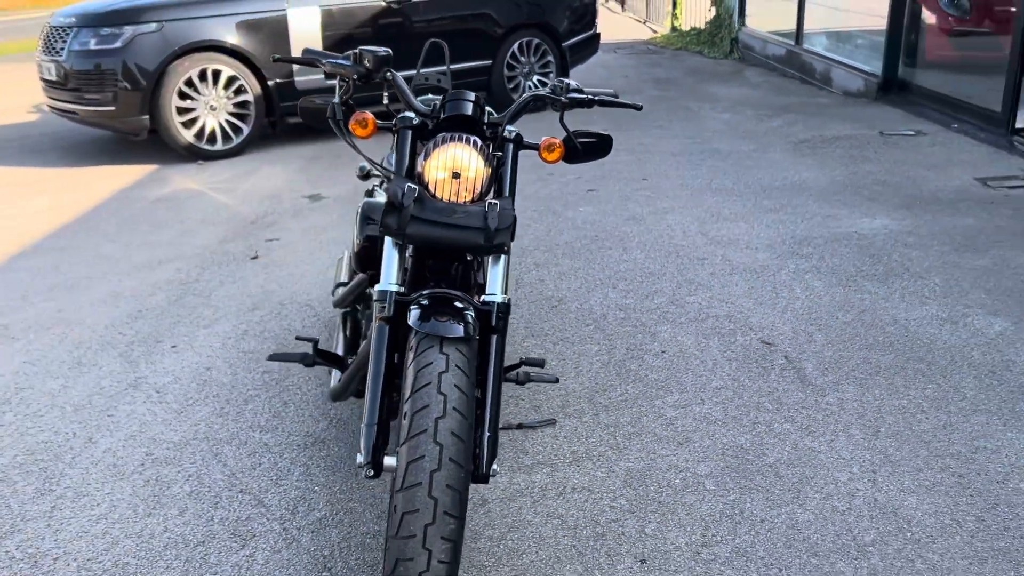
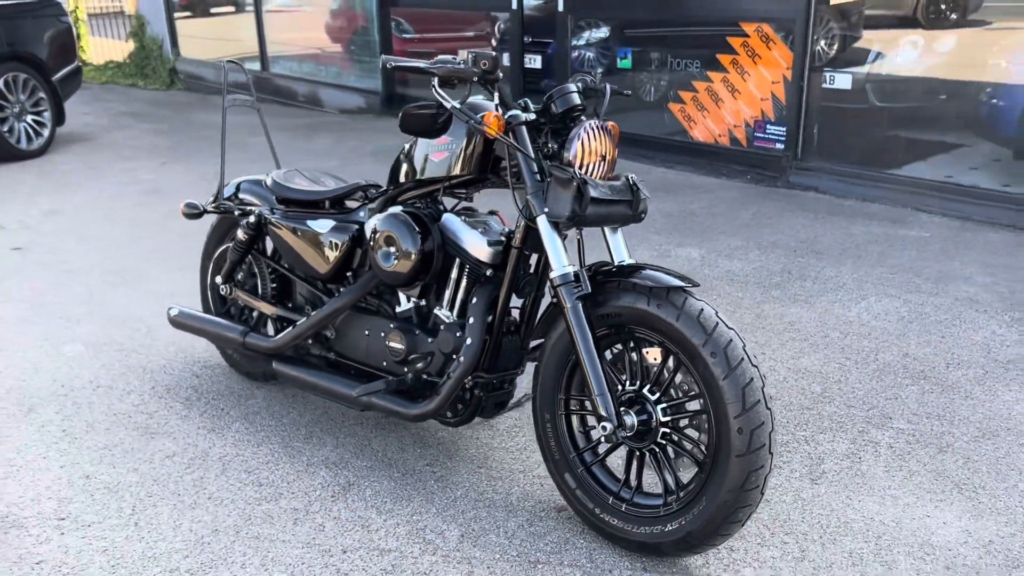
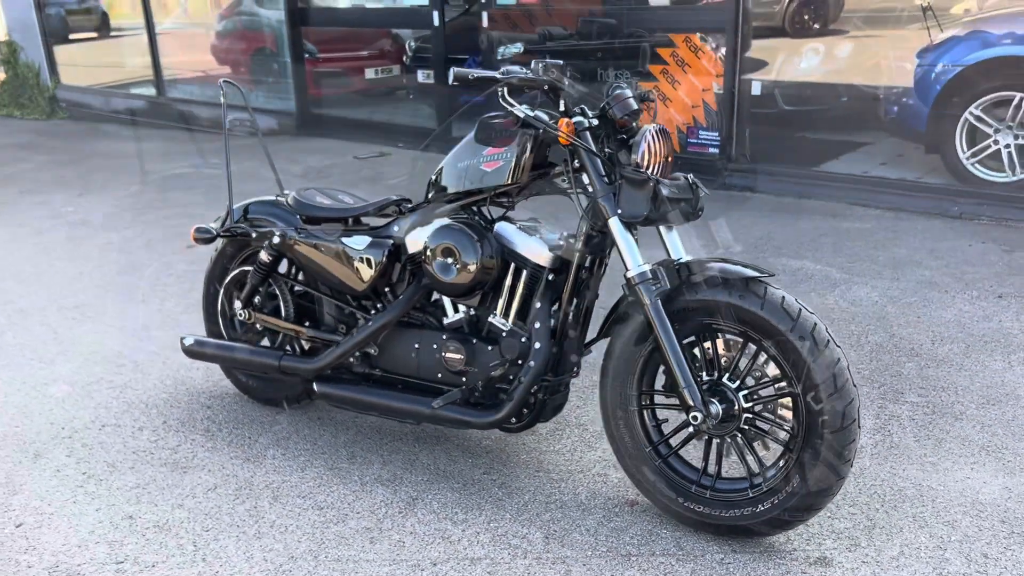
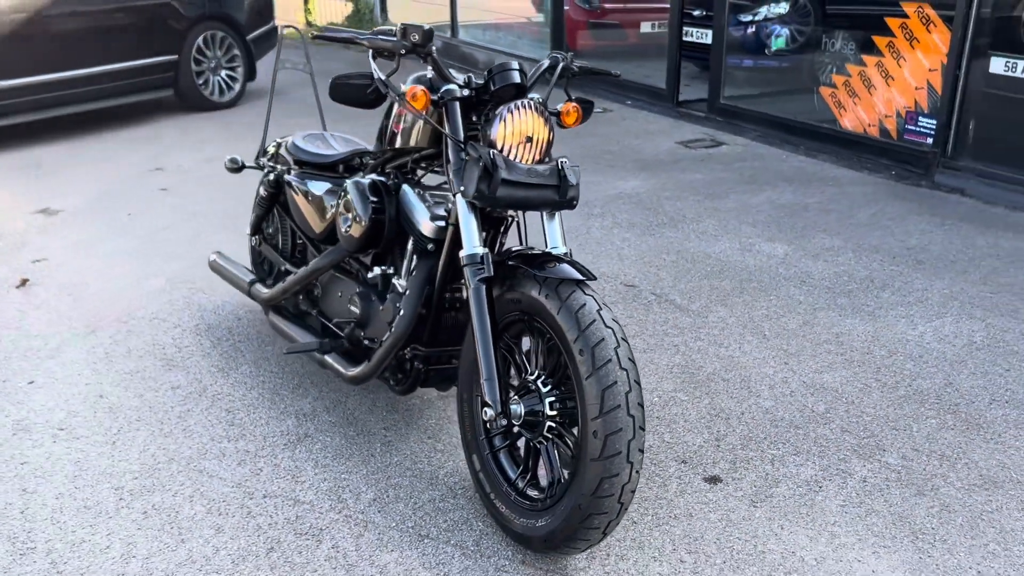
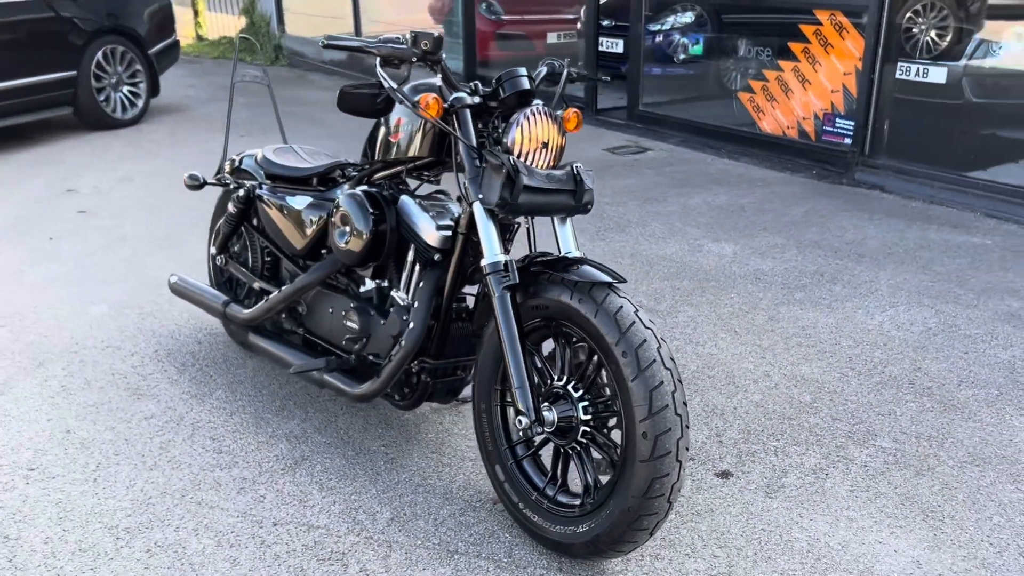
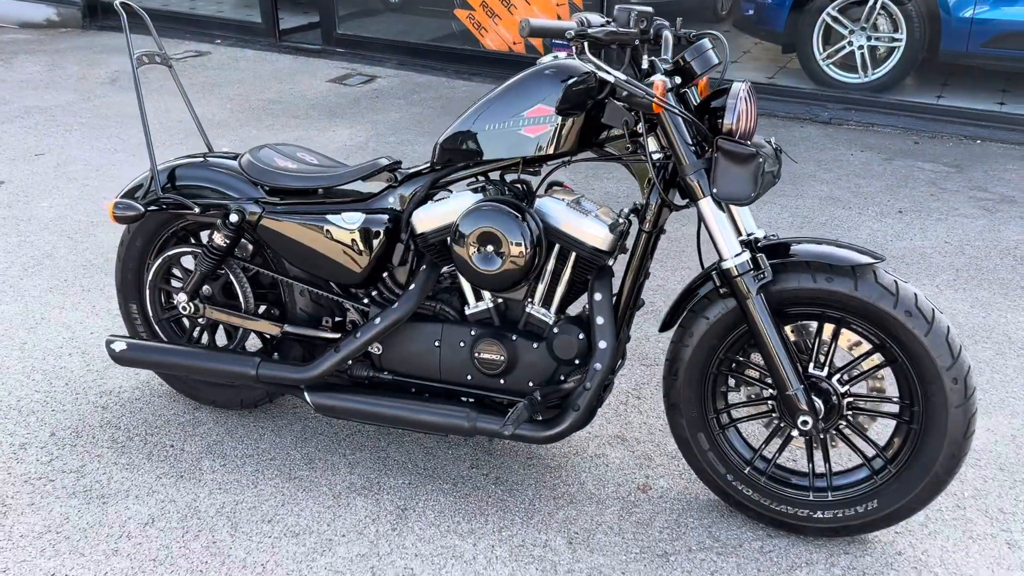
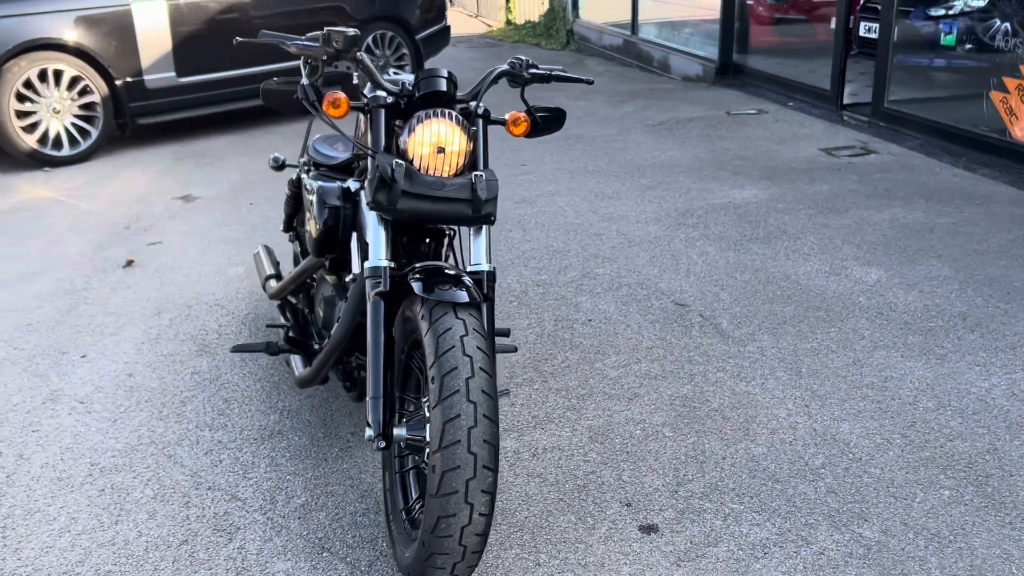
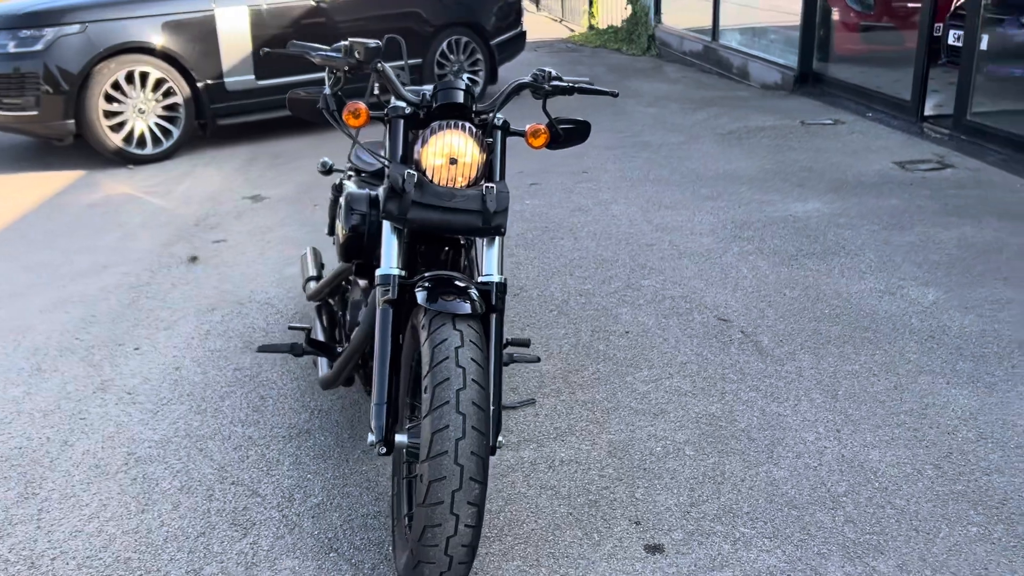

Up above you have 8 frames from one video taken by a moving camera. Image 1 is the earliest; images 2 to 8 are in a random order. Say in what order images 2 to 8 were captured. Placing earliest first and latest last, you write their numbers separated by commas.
8, 7, 4, 5, 2, 3, 6
